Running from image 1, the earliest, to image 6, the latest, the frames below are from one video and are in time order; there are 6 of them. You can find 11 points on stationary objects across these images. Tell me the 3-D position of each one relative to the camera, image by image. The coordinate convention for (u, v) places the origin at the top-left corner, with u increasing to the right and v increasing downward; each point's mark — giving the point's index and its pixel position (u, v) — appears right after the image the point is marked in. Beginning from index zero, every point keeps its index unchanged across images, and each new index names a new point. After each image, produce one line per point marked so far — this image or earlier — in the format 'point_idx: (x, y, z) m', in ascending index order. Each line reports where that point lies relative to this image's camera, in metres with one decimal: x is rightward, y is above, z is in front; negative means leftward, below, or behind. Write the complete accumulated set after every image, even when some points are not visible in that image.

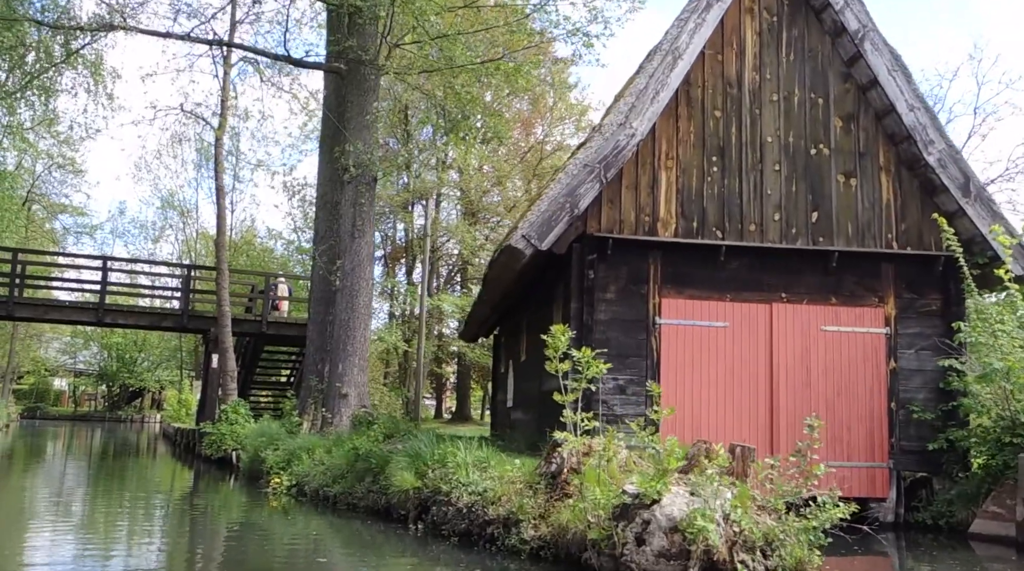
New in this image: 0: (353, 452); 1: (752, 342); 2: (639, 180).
0: (-1.8, -1.9, +9.9) m
1: (+2.5, -0.6, +9.2) m
2: (+1.3, +1.1, +9.3) m
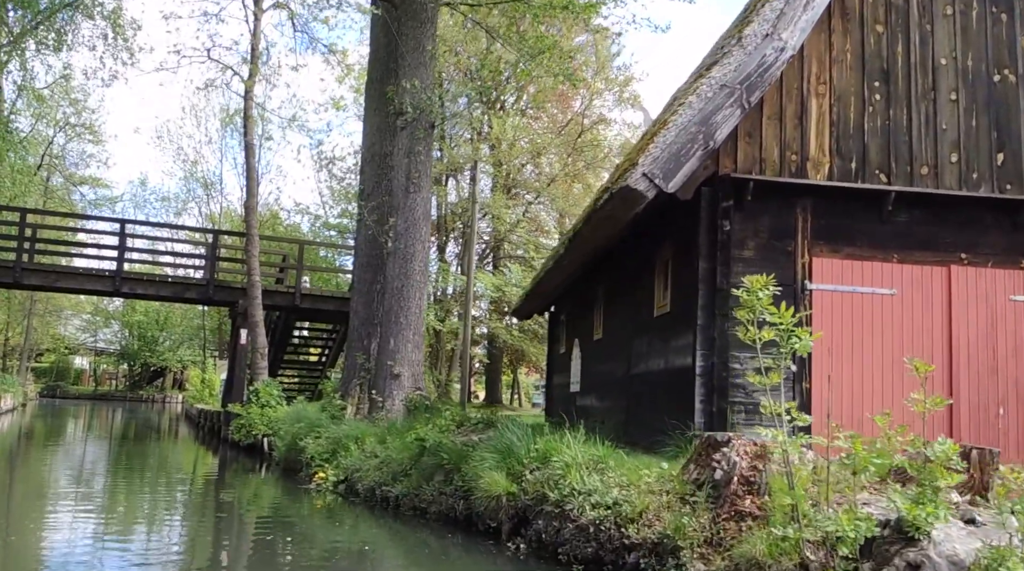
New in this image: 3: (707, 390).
0: (-0.9, -1.4, +8.1) m
1: (+3.4, -0.2, +7.3) m
2: (+2.2, +1.5, +7.4) m
3: (+1.5, -0.8, +7.0) m
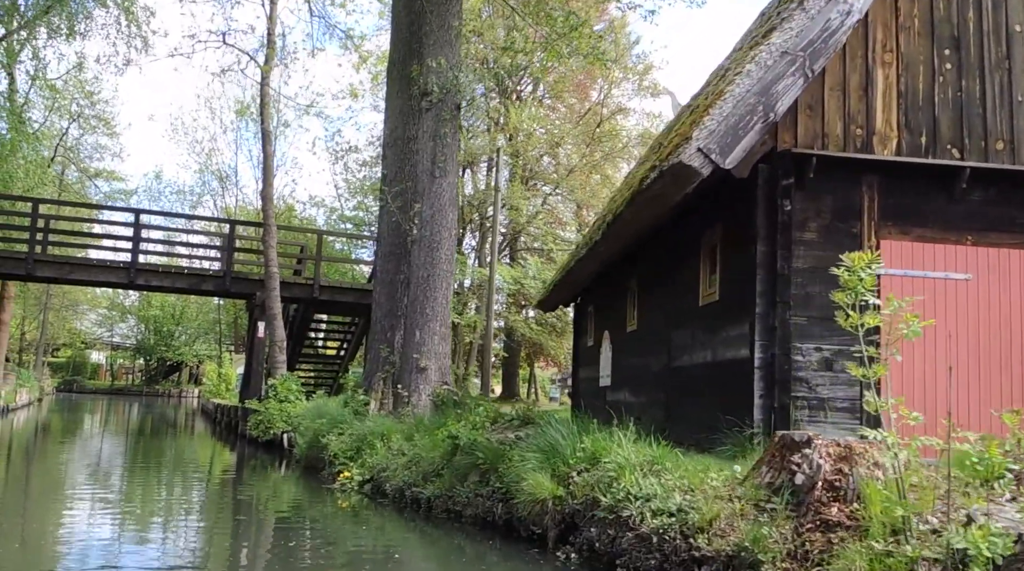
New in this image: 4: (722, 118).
0: (-0.5, -1.3, +7.6) m
1: (+3.7, -0.1, +6.7) m
2: (+2.6, +1.6, +6.8) m
3: (+1.8, -0.7, +6.4) m
4: (+1.5, +1.2, +6.2) m
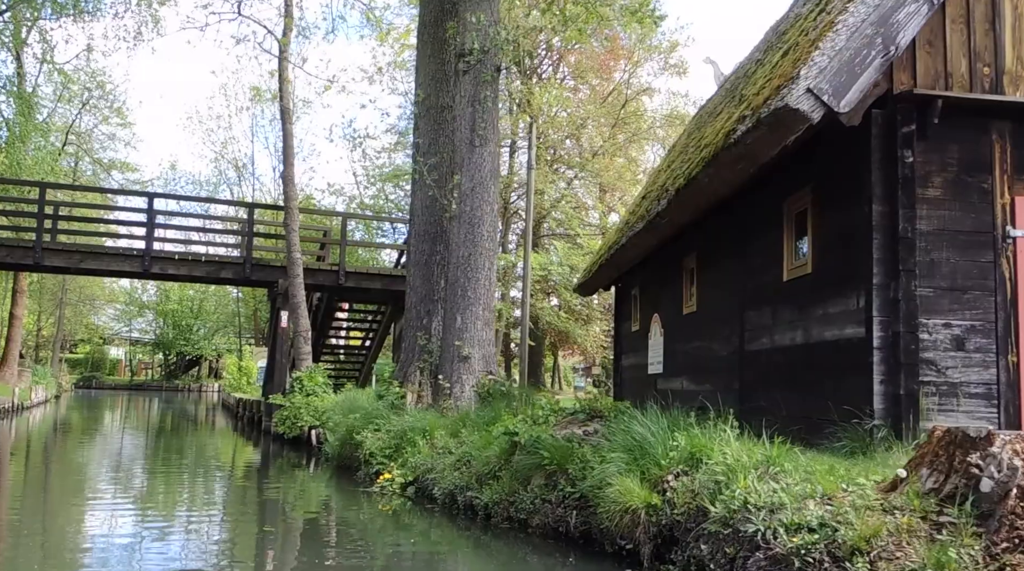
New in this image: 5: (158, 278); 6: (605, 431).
0: (0.0, -1.2, +6.7) m
1: (+4.1, +0.1, +5.7) m
2: (+3.0, +1.8, +5.8) m
3: (+2.3, -0.5, +5.4) m
4: (+1.9, +1.4, +5.2) m
5: (-5.8, +0.1, +14.7) m
6: (+0.6, -1.0, +5.9) m
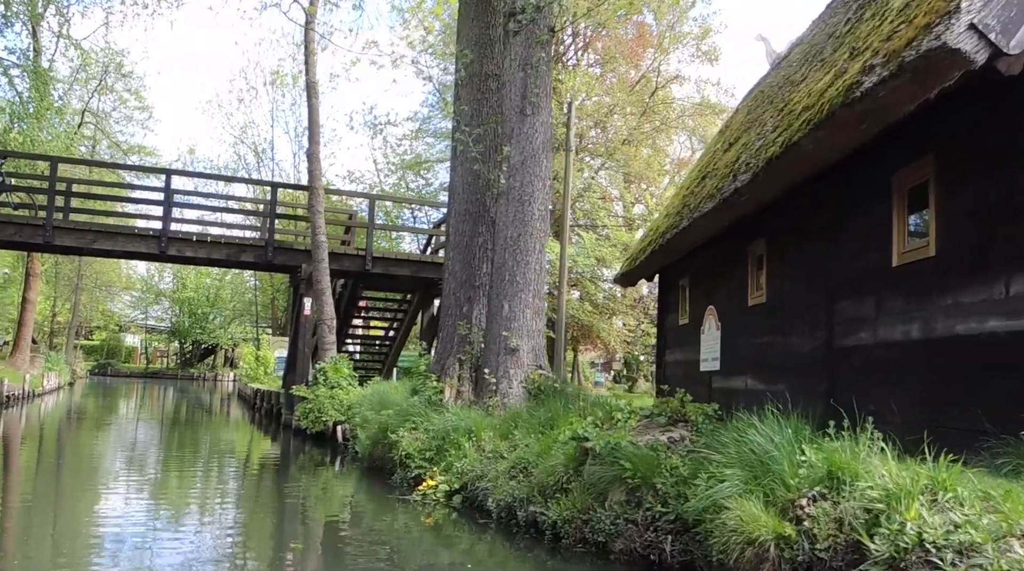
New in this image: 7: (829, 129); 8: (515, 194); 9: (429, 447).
0: (+0.4, -1.0, +5.7) m
1: (+4.6, +0.2, +4.7) m
2: (+3.5, +1.9, +4.8) m
3: (+2.7, -0.4, +4.5) m
4: (+2.3, +1.5, +4.2) m
5: (-5.2, +0.4, +13.8) m
6: (+1.0, -0.8, +5.0) m
7: (+2.0, +1.0, +5.6) m
8: (0.0, +0.9, +8.5) m
9: (-0.7, -1.4, +7.8) m
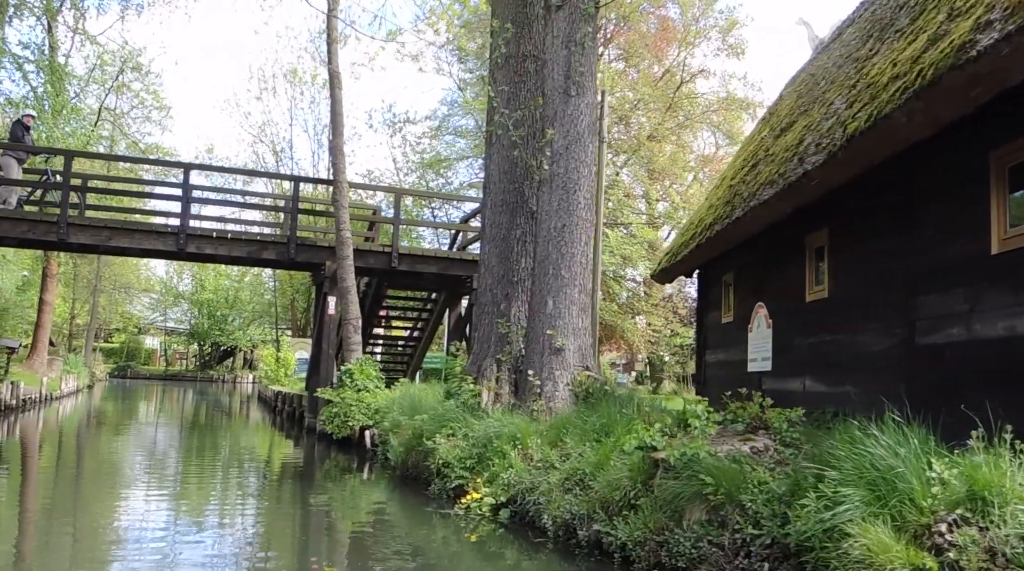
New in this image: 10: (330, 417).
0: (+0.8, -1.0, +5.1) m
1: (+4.9, +0.3, +3.9) m
2: (+3.8, +1.9, +4.1) m
3: (+3.0, -0.3, +3.8) m
4: (+2.6, +1.5, +3.6) m
5: (-4.7, +0.4, +13.3) m
6: (+1.4, -0.8, +4.3) m
7: (+2.3, +1.0, +4.9) m
8: (+0.4, +0.9, +7.9) m
9: (-0.3, -1.4, +7.2) m
10: (-2.4, -1.8, +12.0) m
